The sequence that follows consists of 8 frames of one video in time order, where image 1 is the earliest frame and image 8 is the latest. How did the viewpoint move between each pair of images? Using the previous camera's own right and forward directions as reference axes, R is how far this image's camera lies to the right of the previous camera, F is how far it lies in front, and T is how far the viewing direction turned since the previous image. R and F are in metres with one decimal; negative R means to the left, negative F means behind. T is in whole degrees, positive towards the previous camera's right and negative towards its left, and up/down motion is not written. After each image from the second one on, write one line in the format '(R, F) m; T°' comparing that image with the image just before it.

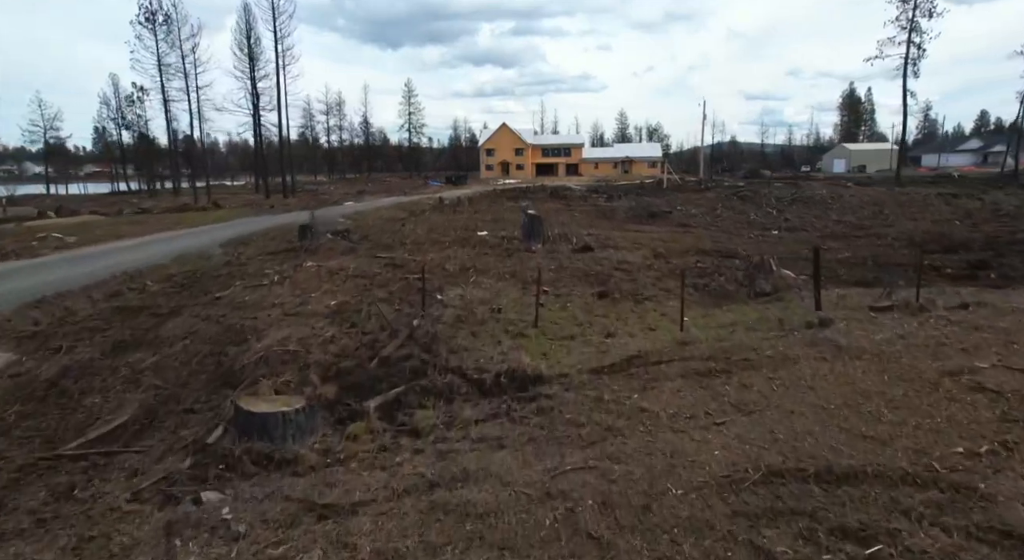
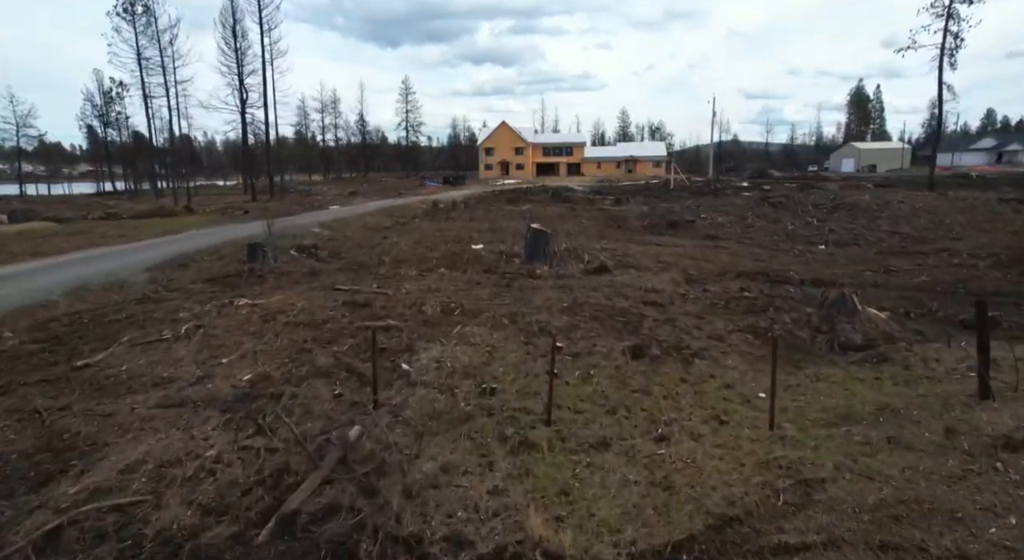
(0.0, +2.2) m; 0°
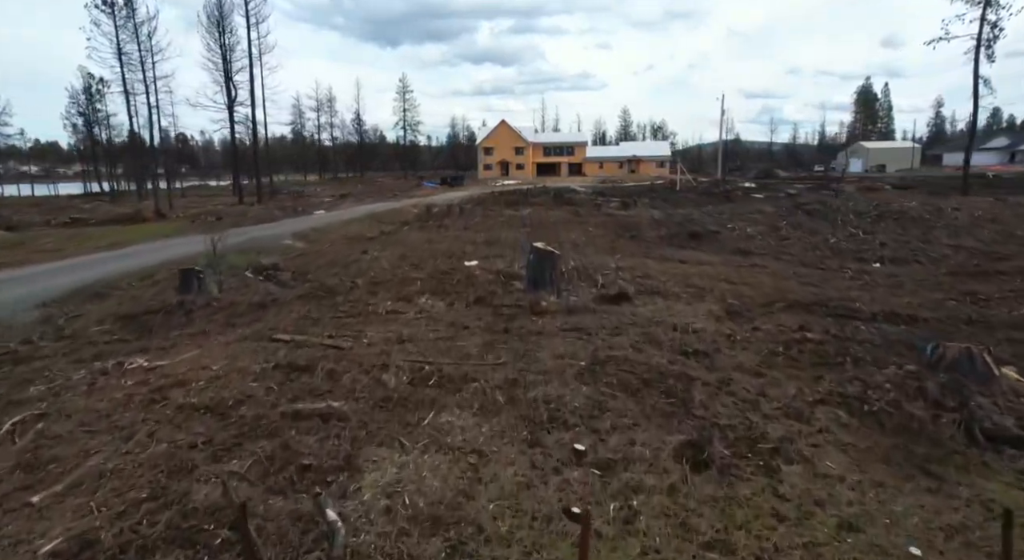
(0.0, +1.9) m; 0°
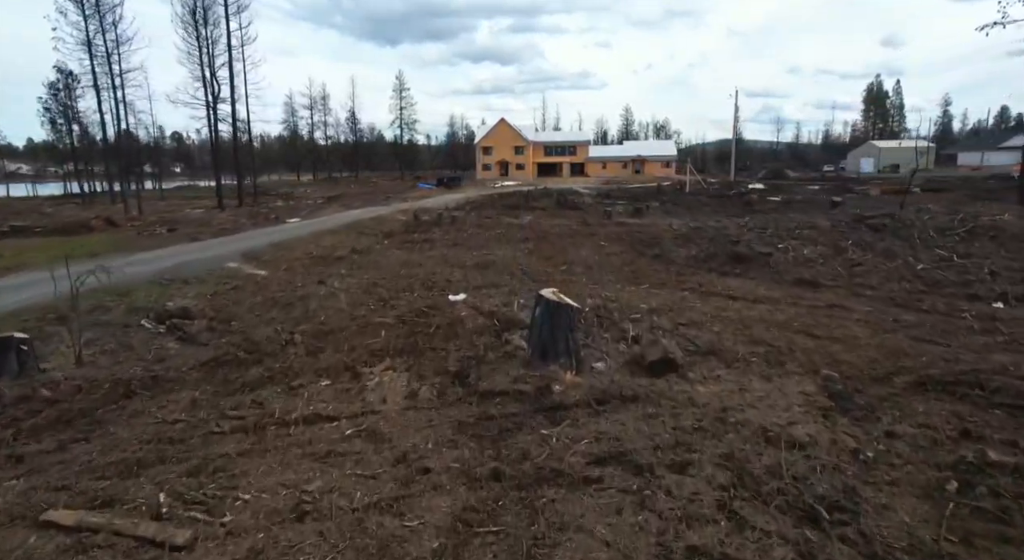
(0.0, +2.7) m; 0°
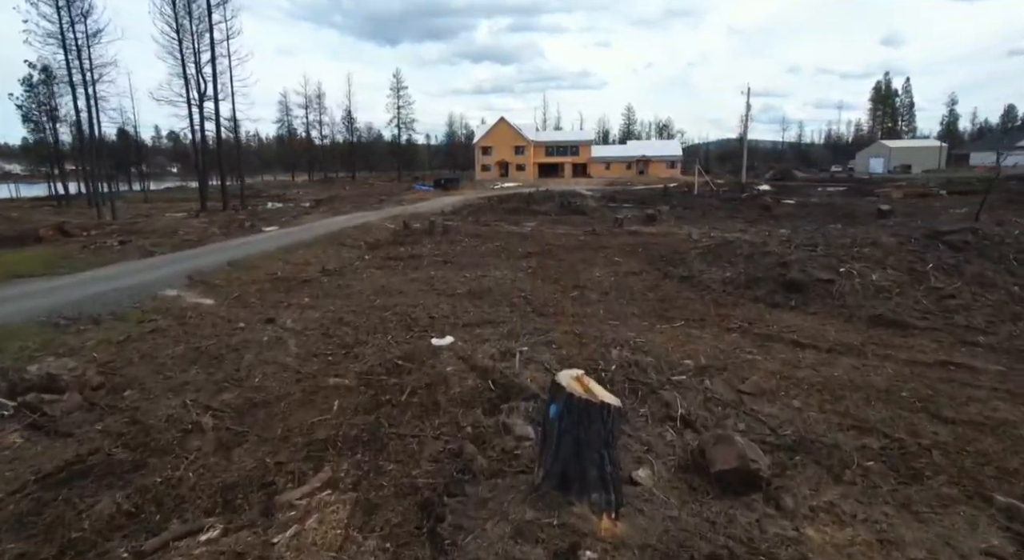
(0.0, +2.1) m; 0°
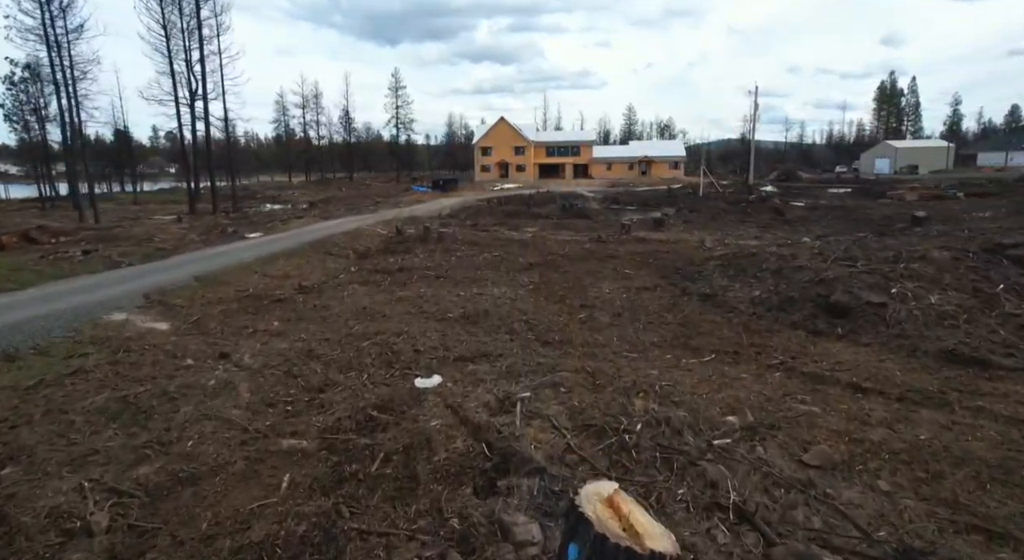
(0.0, +1.3) m; 0°
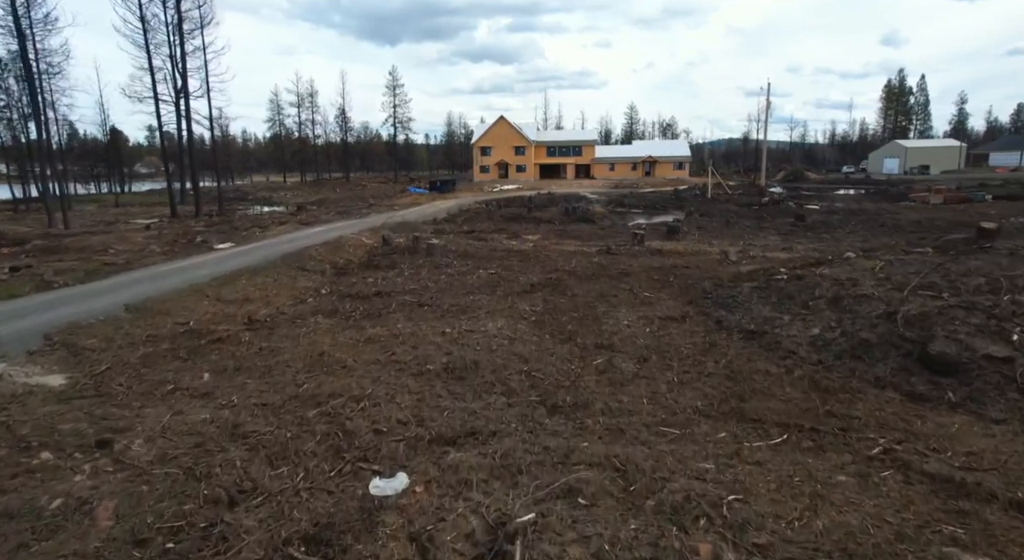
(0.0, +1.9) m; 0°
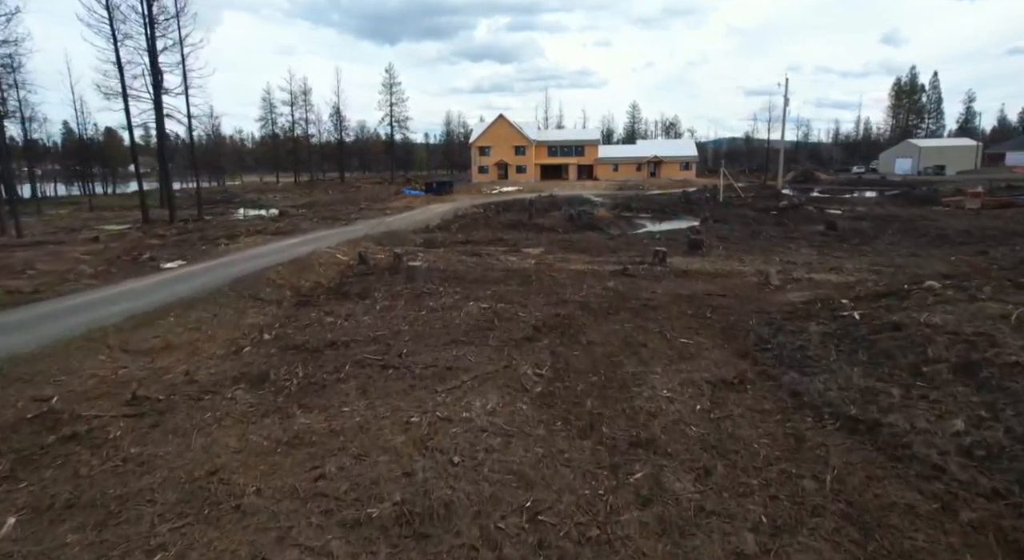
(0.0, +2.5) m; 0°
